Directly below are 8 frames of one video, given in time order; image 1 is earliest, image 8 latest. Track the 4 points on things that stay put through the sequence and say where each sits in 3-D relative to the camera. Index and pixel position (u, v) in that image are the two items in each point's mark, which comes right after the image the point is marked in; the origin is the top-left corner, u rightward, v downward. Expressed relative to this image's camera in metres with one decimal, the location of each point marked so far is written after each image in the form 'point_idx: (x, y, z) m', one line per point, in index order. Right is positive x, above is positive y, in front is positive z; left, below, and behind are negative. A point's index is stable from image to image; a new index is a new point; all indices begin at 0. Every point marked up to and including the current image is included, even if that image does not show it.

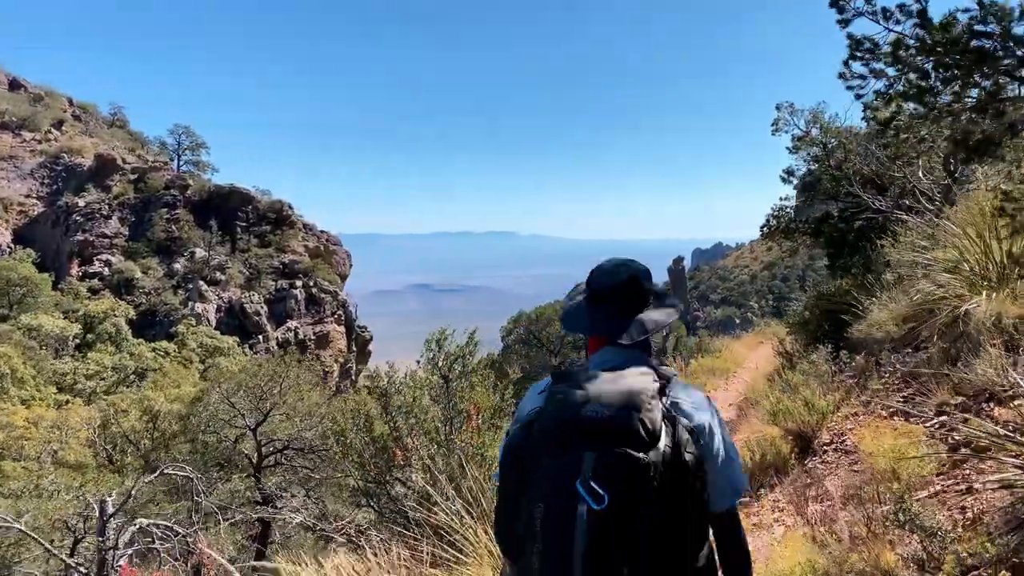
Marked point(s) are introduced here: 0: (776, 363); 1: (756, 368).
0: (+5.4, -1.5, +11.0) m
1: (+5.4, -1.8, +12.0) m
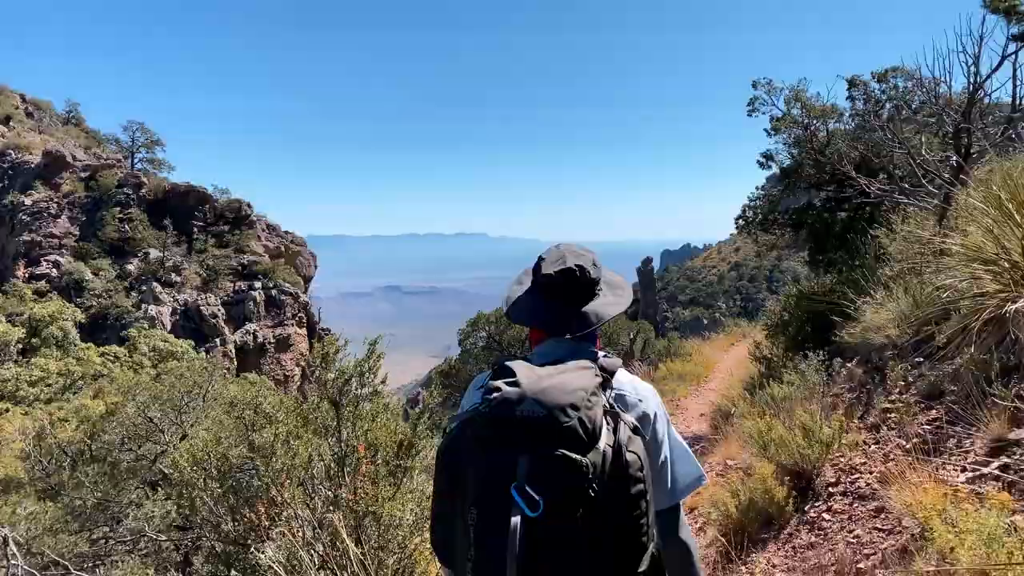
0: (+4.6, -1.5, +10.3) m
1: (+4.5, -1.8, +11.3) m
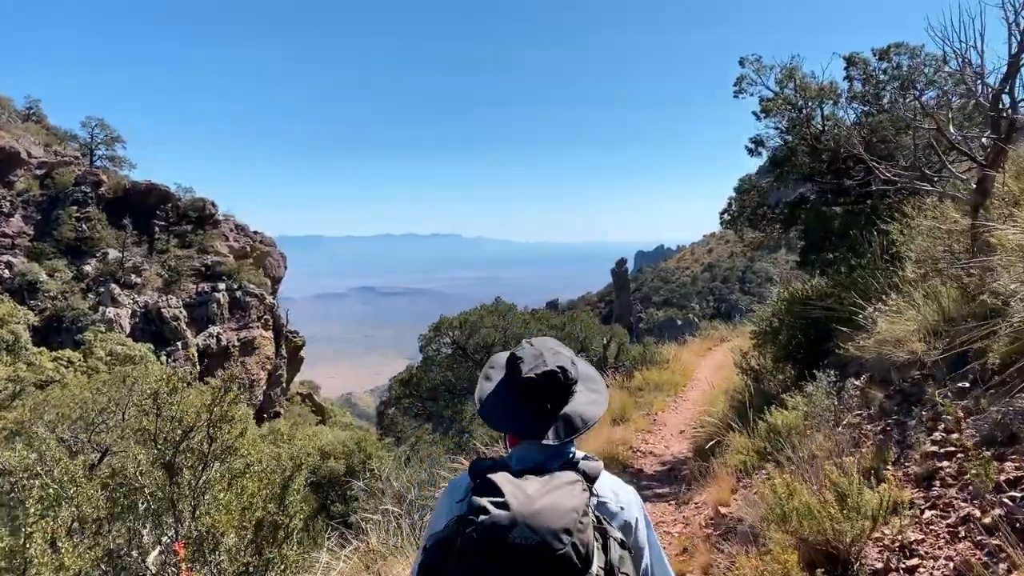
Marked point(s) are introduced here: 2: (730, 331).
0: (+4.0, -1.6, +9.7) m
1: (+3.9, -1.9, +10.7) m
2: (+6.9, -1.3, +17.2) m
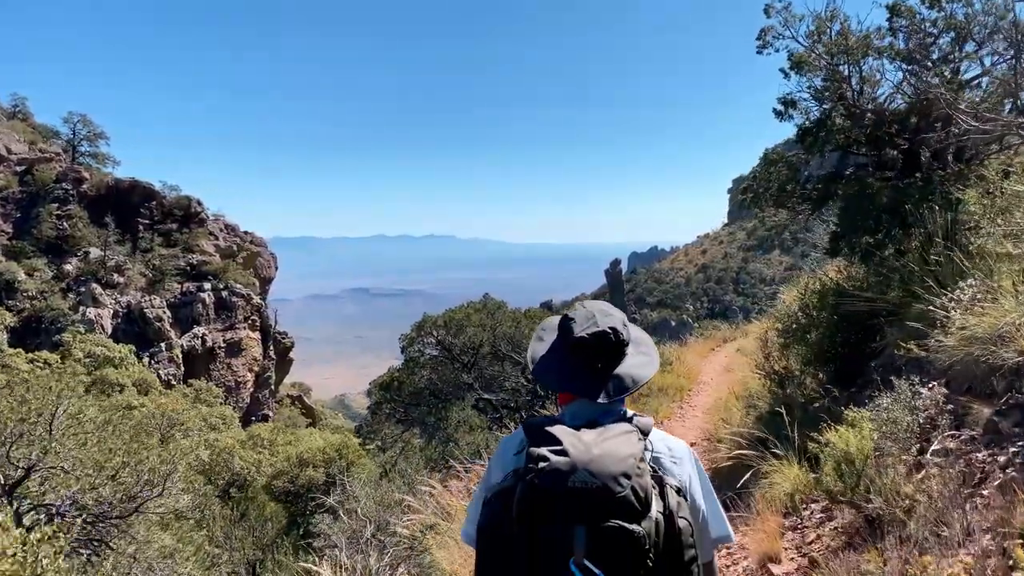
0: (+3.8, -1.5, +8.9) m
1: (+3.7, -1.8, +9.9) m
2: (+6.6, -1.3, +16.4) m
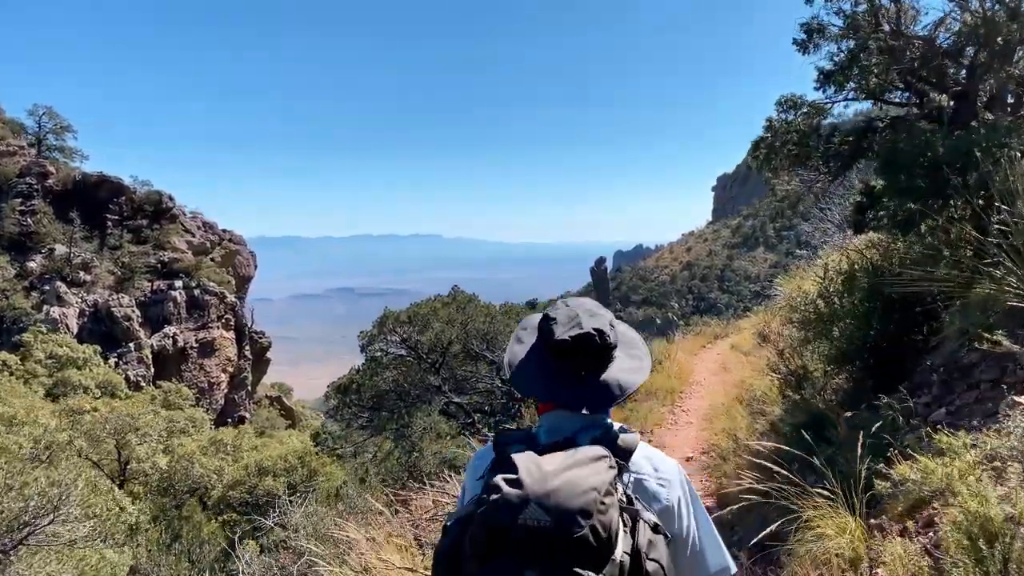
0: (+3.4, -1.3, +8.0) m
1: (+3.2, -1.6, +9.0) m
2: (+5.9, -1.1, +15.5) m
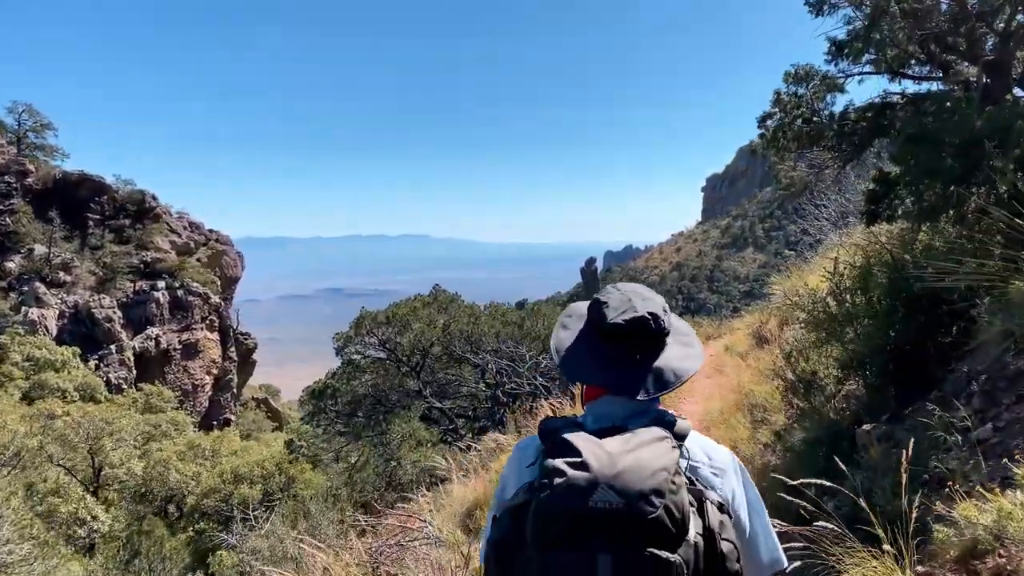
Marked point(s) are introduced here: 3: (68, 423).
0: (+3.1, -1.3, +7.6) m
1: (+3.0, -1.6, +8.5) m
2: (+5.6, -1.1, +15.2) m
3: (-15.7, -4.8, +19.5) m
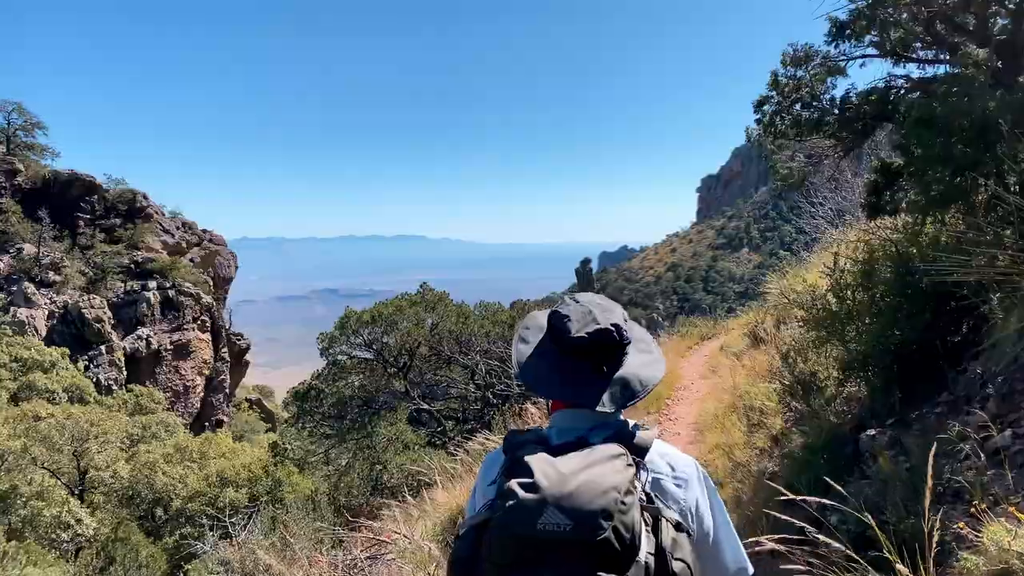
0: (+3.0, -1.3, +7.4) m
1: (+2.8, -1.6, +8.3) m
2: (+5.4, -1.1, +15.0) m
3: (-16.0, -4.8, +19.1) m
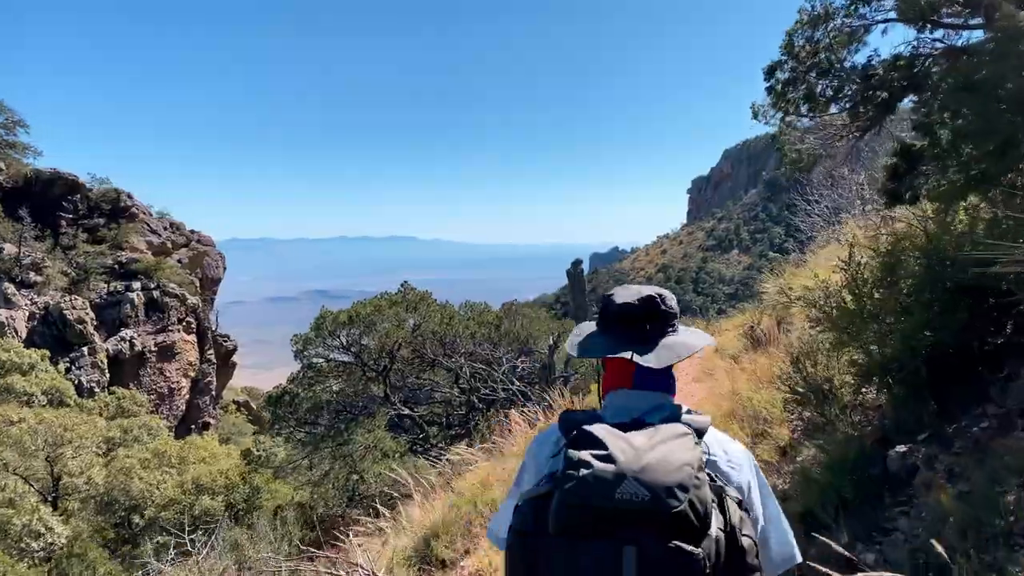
0: (+2.8, -1.3, +7.0) m
1: (+2.6, -1.6, +7.9) m
2: (+5.1, -1.1, +14.6) m
3: (-16.3, -4.8, +18.4) m
